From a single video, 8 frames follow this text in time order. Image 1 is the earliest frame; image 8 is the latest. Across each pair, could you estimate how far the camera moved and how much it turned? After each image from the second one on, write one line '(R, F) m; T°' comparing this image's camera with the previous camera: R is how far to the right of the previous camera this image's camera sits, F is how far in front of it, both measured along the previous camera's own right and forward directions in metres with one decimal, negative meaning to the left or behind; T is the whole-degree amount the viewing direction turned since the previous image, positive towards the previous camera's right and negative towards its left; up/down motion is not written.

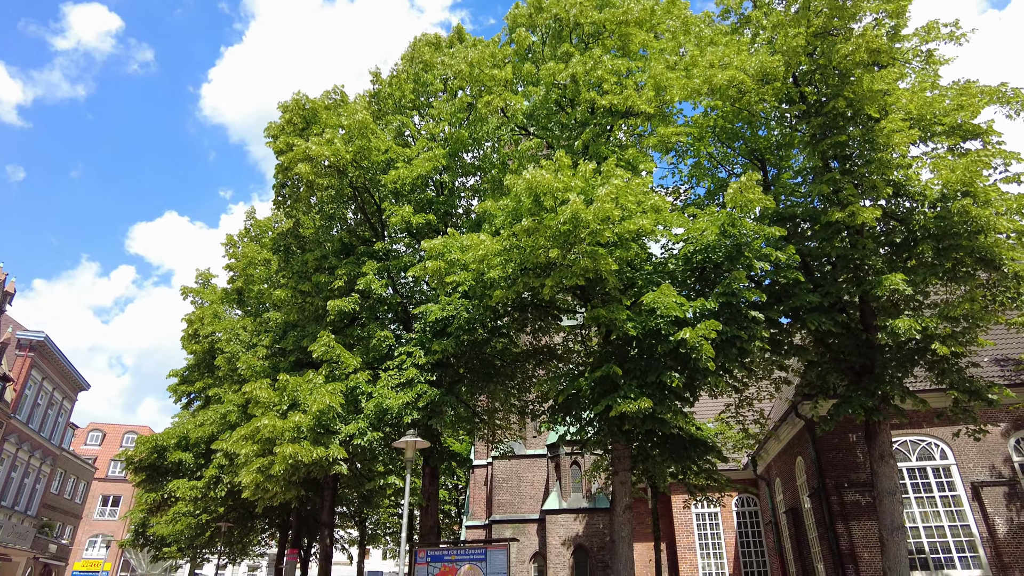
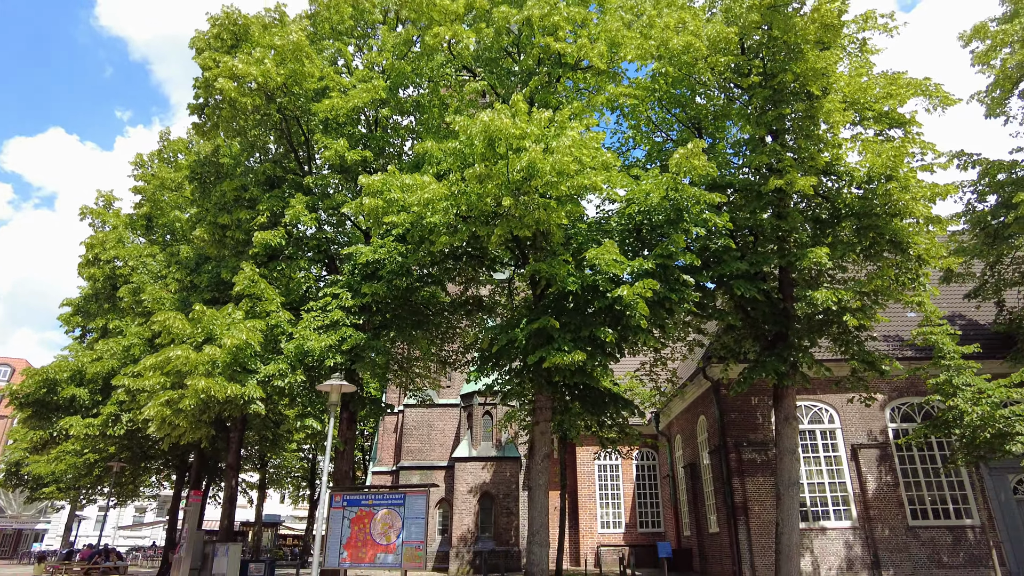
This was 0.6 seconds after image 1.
(-0.5, +0.2) m; +8°
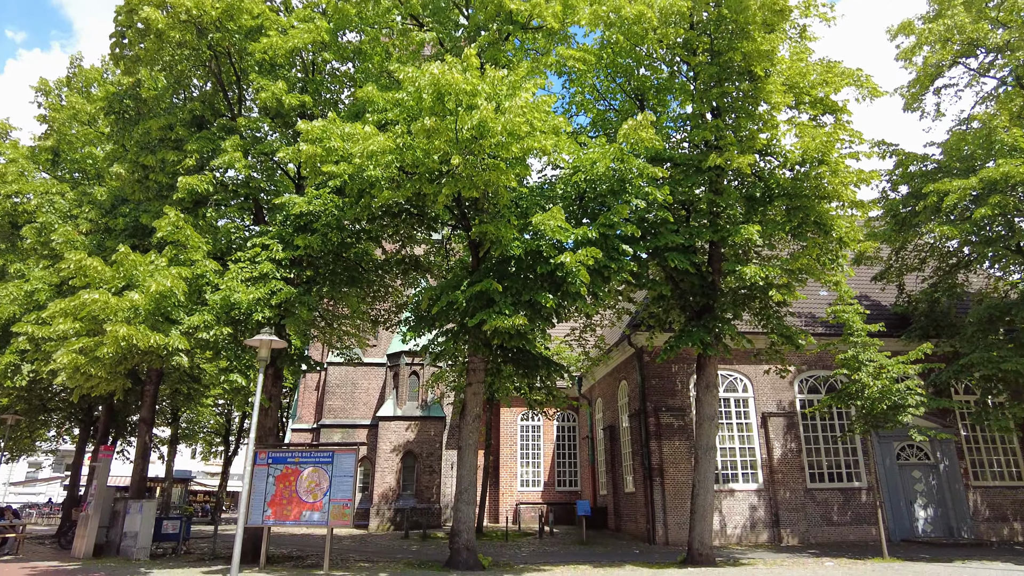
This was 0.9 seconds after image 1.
(-0.3, +0.1) m; +7°
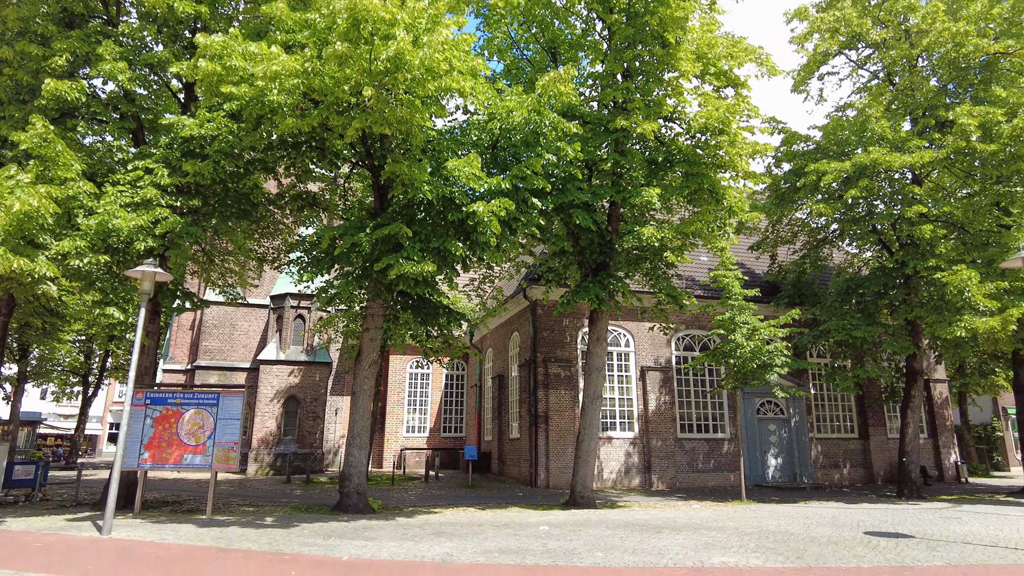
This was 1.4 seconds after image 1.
(-0.4, +0.1) m; +10°
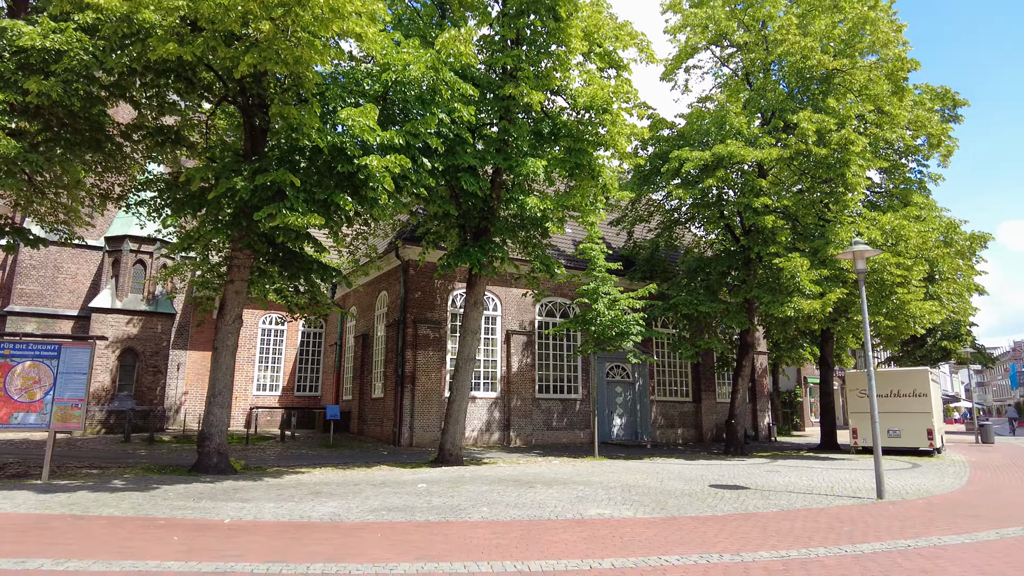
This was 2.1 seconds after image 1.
(-0.7, 0.0) m; +13°
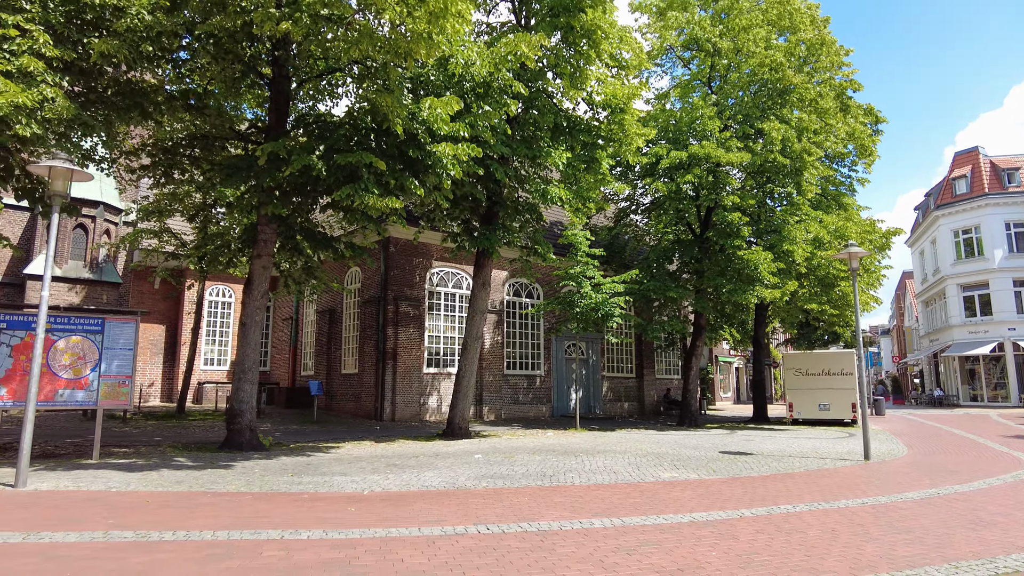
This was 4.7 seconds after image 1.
(-3.1, -0.5) m; +10°
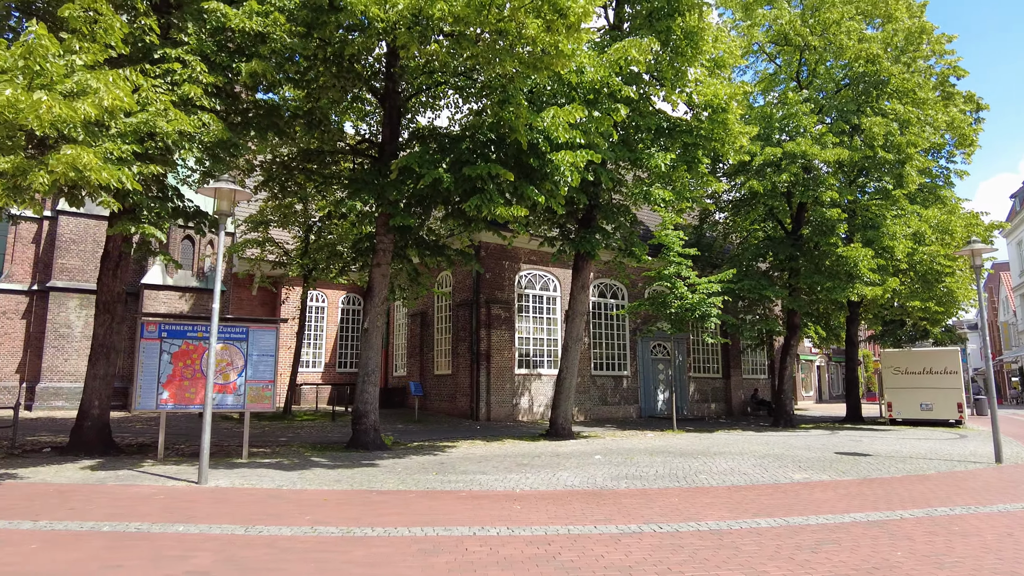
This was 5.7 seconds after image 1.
(-1.2, -0.3) m; -5°
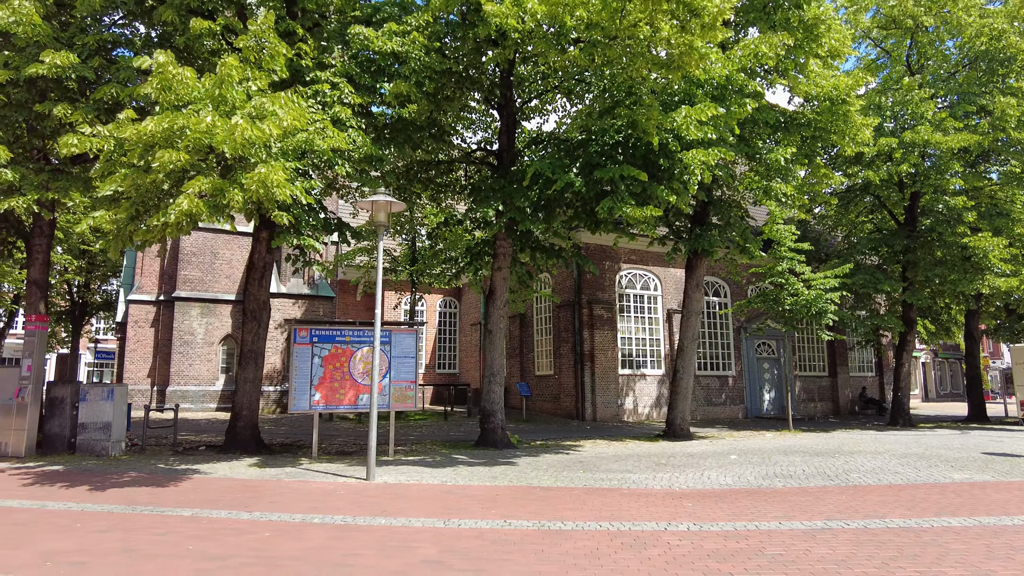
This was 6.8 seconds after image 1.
(-1.2, -0.3) m; -6°
